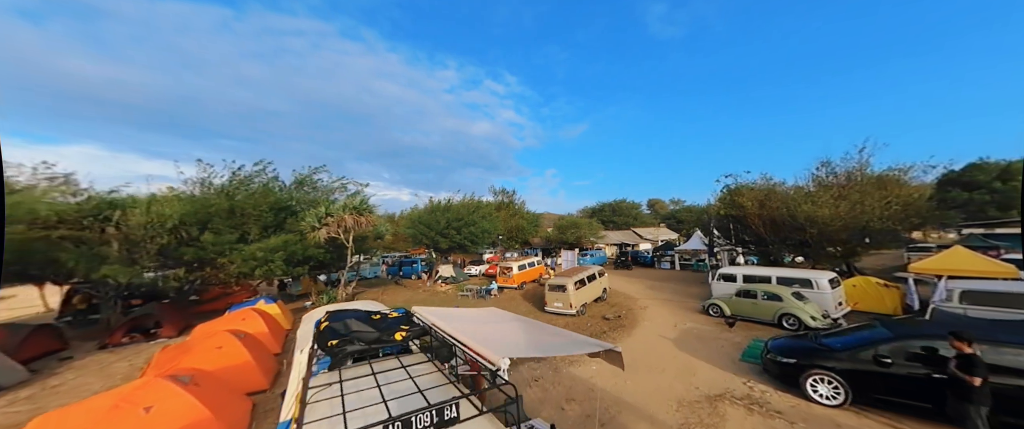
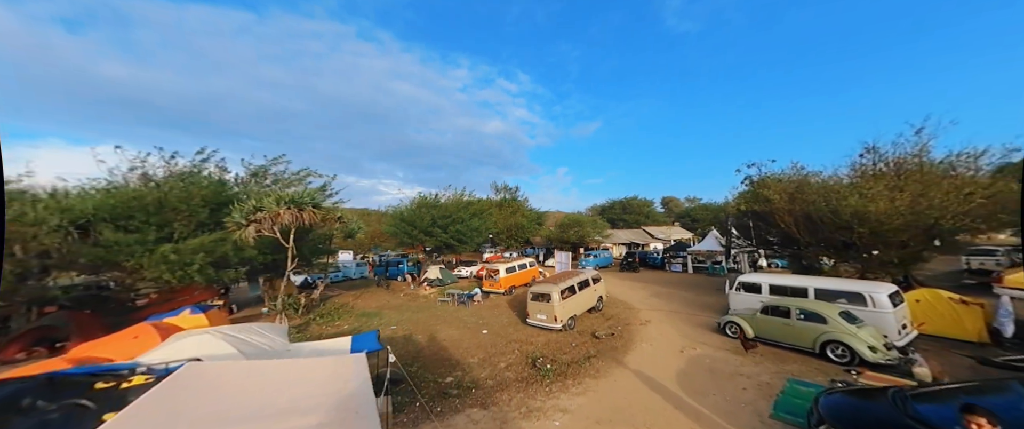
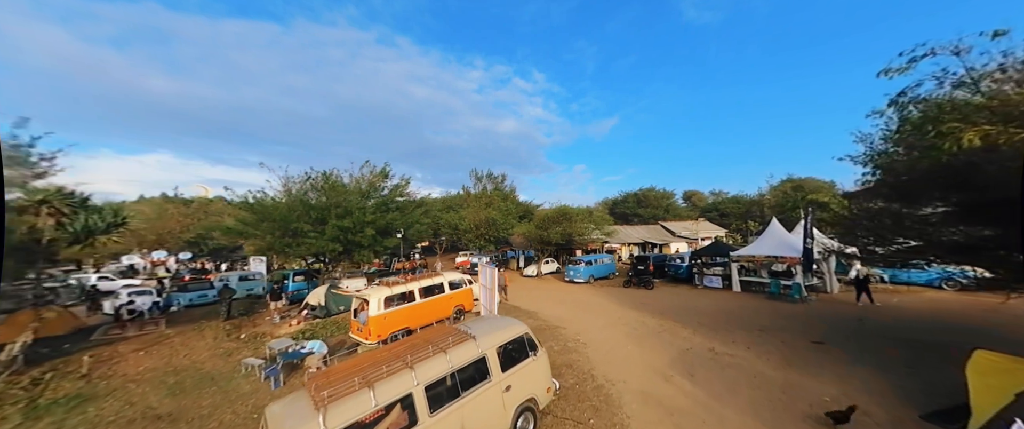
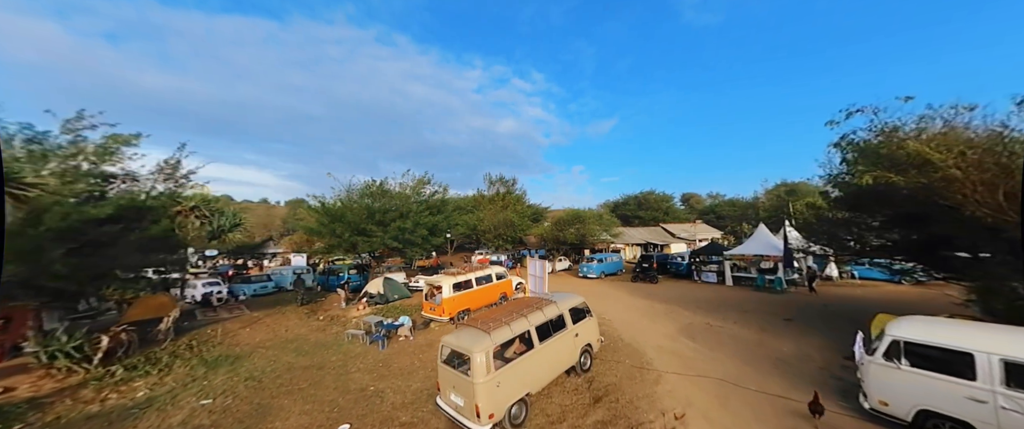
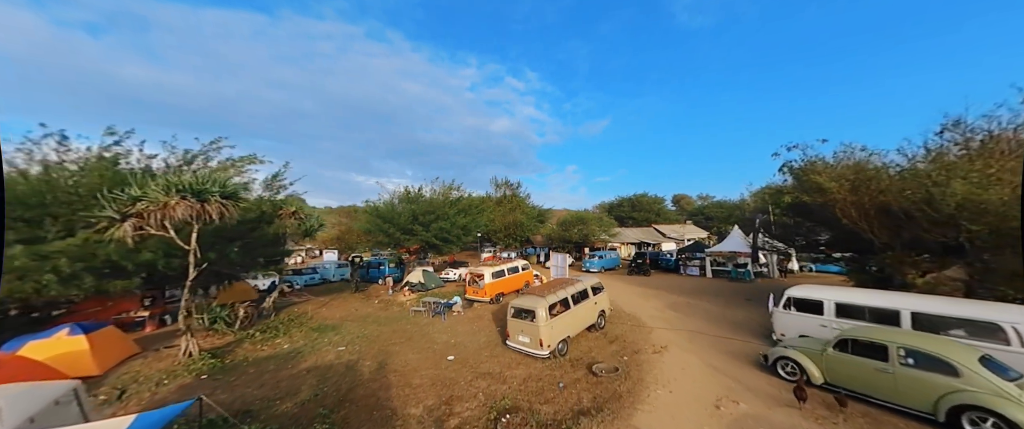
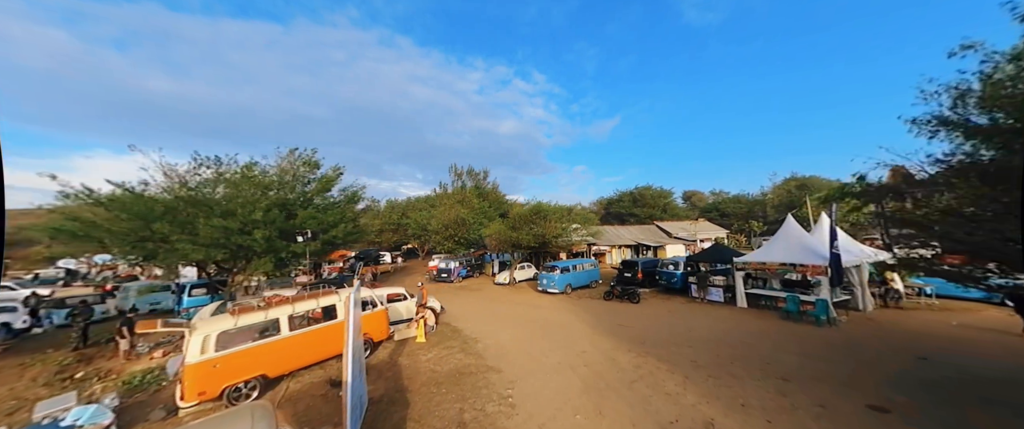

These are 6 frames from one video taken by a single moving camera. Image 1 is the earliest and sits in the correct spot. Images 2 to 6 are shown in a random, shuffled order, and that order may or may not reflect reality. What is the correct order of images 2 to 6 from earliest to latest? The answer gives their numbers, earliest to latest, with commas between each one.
2, 5, 4, 3, 6
